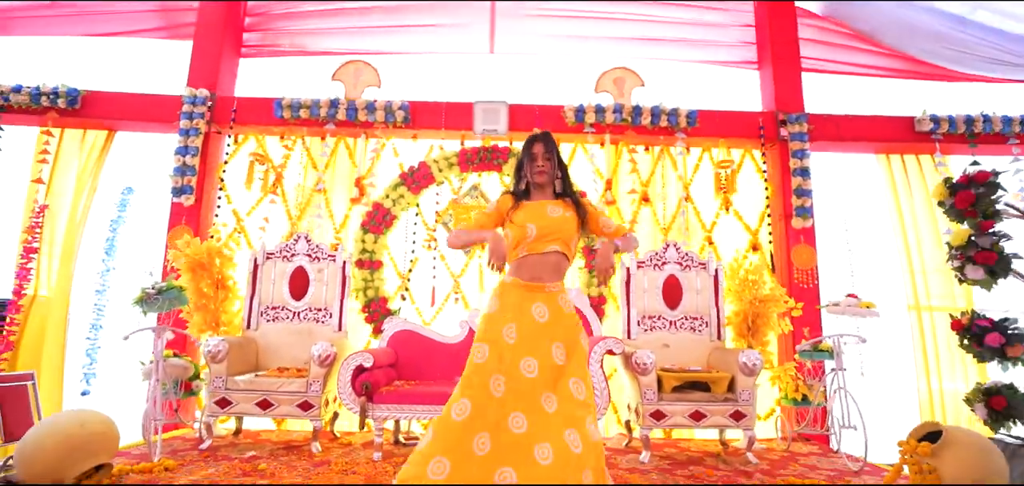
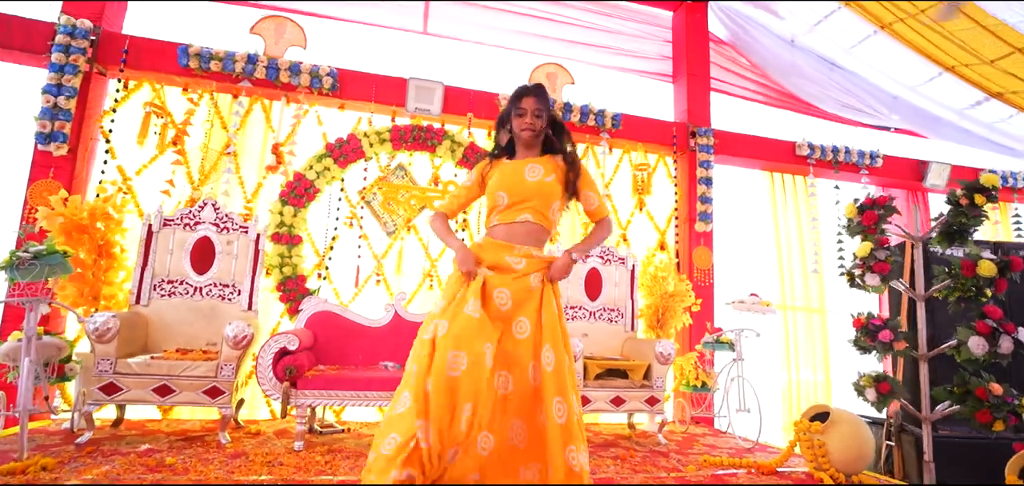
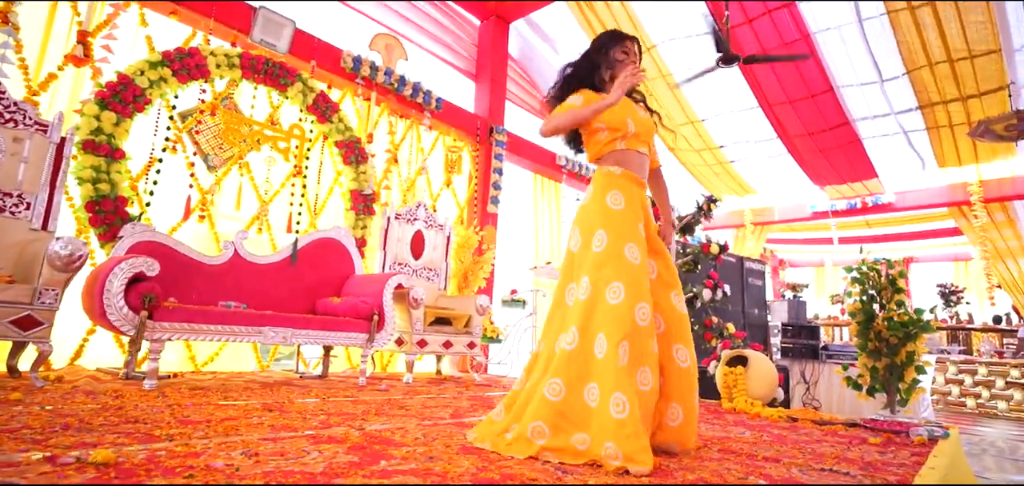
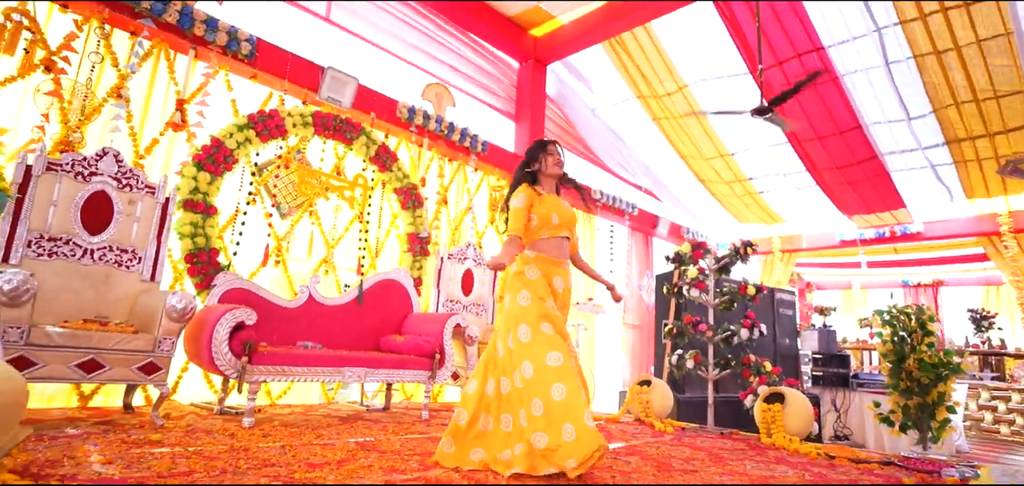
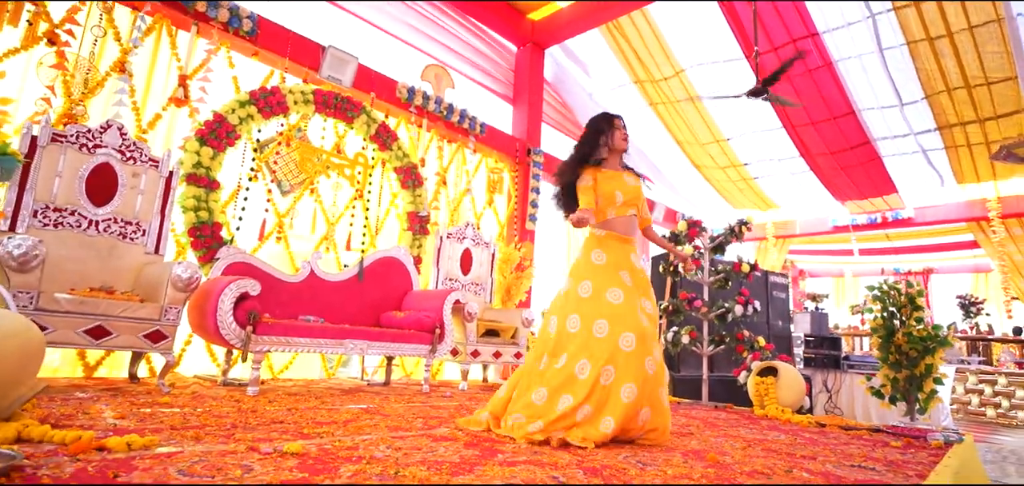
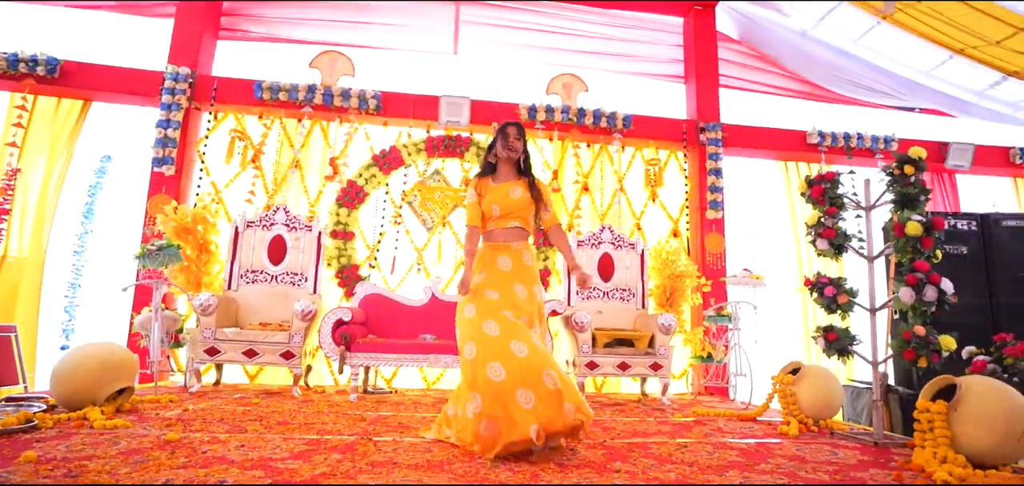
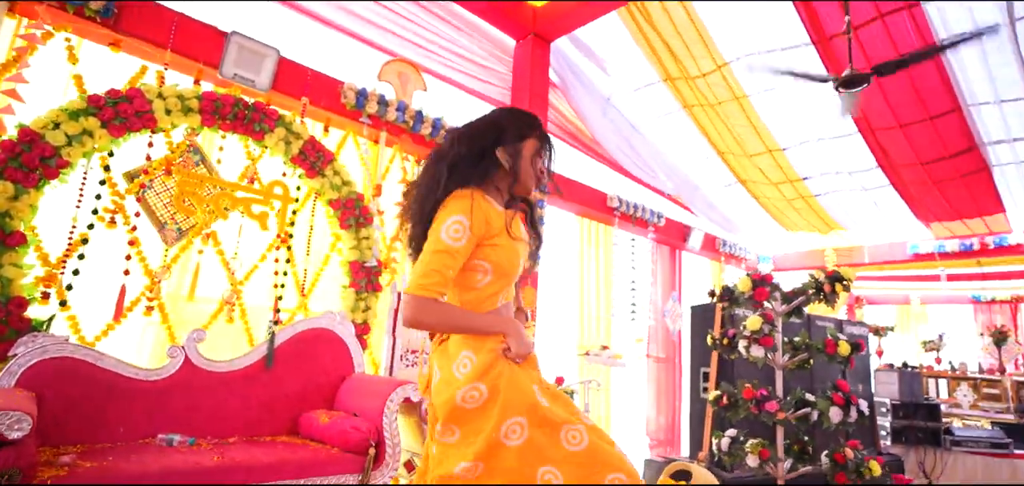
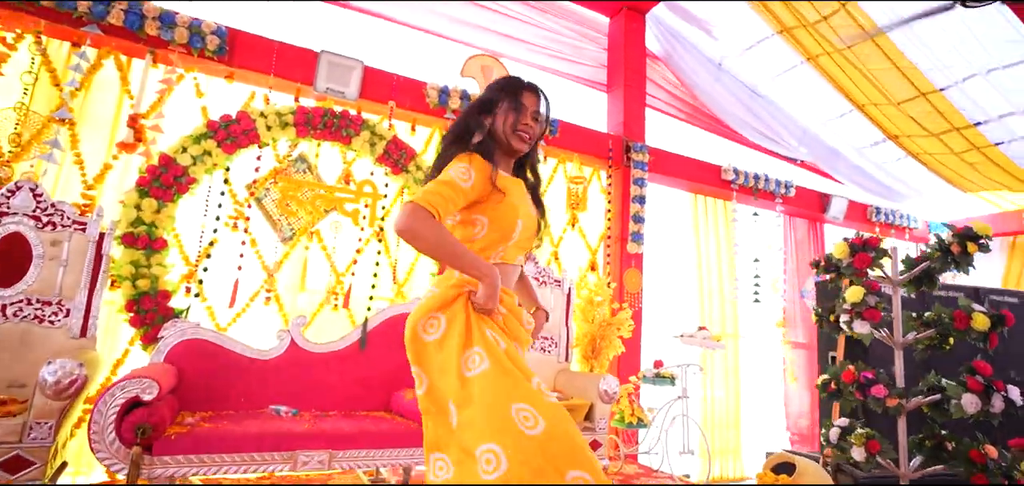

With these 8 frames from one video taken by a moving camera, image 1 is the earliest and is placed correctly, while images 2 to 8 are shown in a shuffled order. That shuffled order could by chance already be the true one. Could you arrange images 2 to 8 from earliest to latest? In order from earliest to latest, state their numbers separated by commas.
6, 2, 8, 7, 4, 5, 3
